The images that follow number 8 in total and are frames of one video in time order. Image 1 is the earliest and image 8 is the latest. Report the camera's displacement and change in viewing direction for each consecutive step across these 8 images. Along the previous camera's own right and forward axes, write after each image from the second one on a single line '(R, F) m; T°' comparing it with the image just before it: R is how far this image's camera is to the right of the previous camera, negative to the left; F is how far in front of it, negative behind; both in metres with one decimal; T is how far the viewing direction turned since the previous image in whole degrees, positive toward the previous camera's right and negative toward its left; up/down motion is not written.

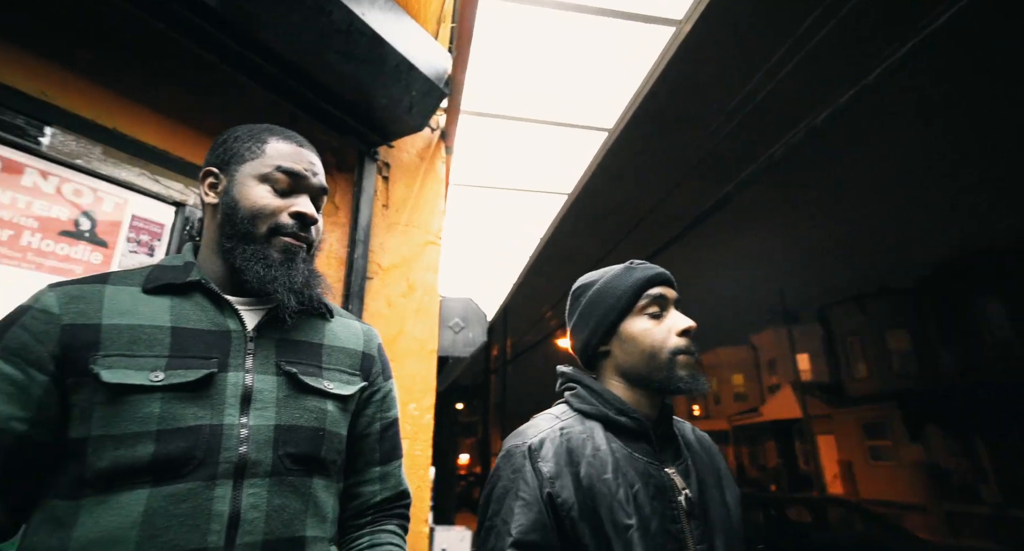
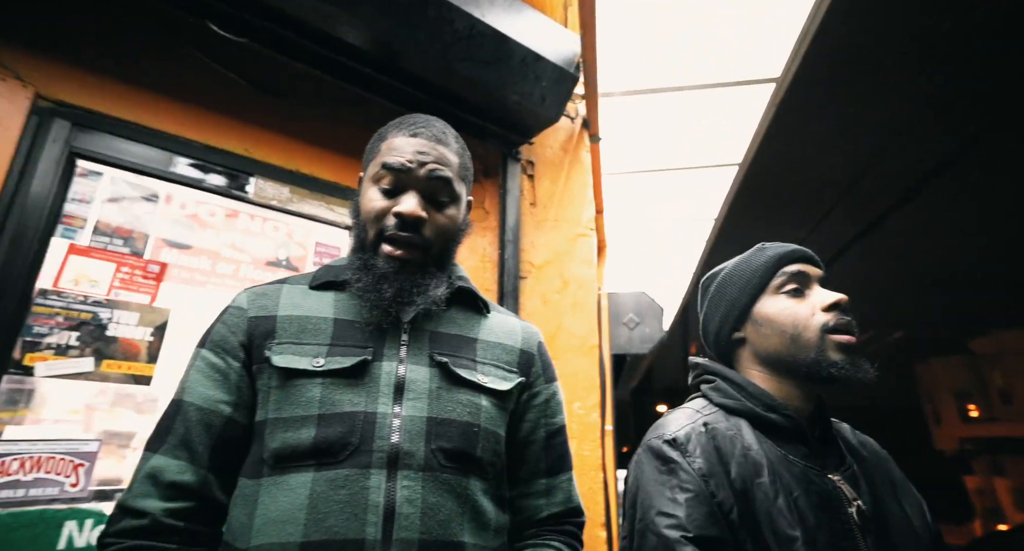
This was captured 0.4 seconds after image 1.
(+0.1, +0.1) m; -21°
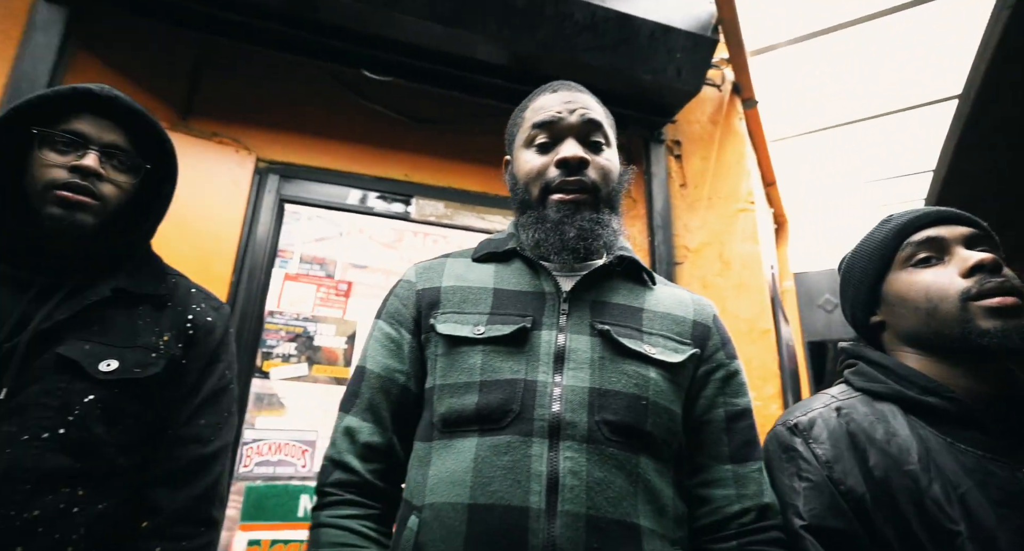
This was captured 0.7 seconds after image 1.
(+0.1, 0.0) m; -19°
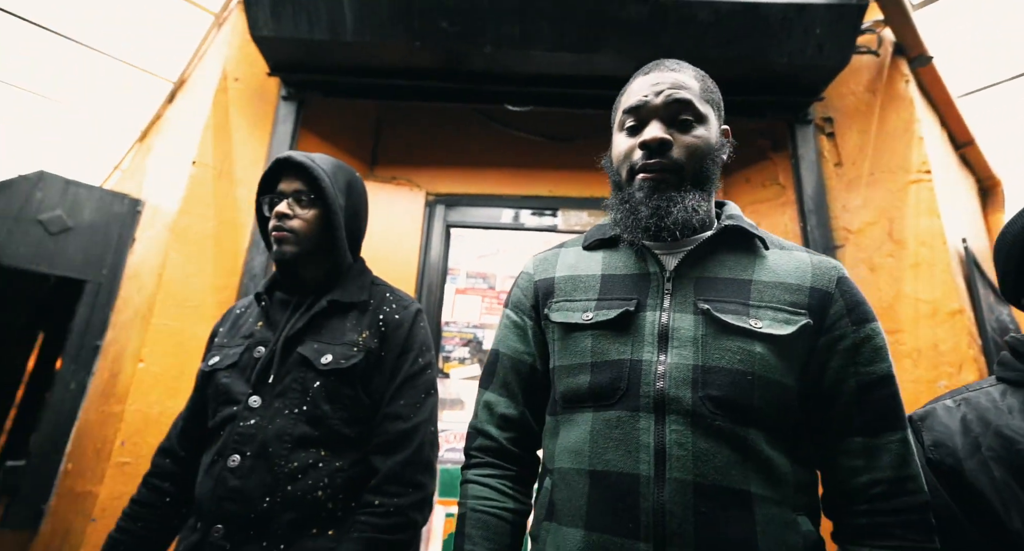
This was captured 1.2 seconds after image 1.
(0.0, -0.2) m; -17°
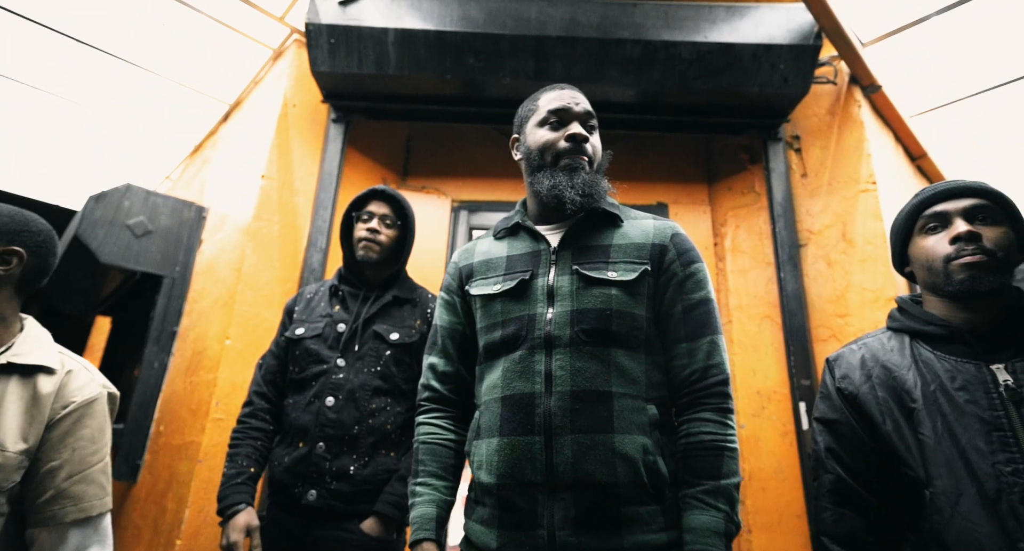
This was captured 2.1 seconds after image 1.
(-0.1, -0.4) m; 0°
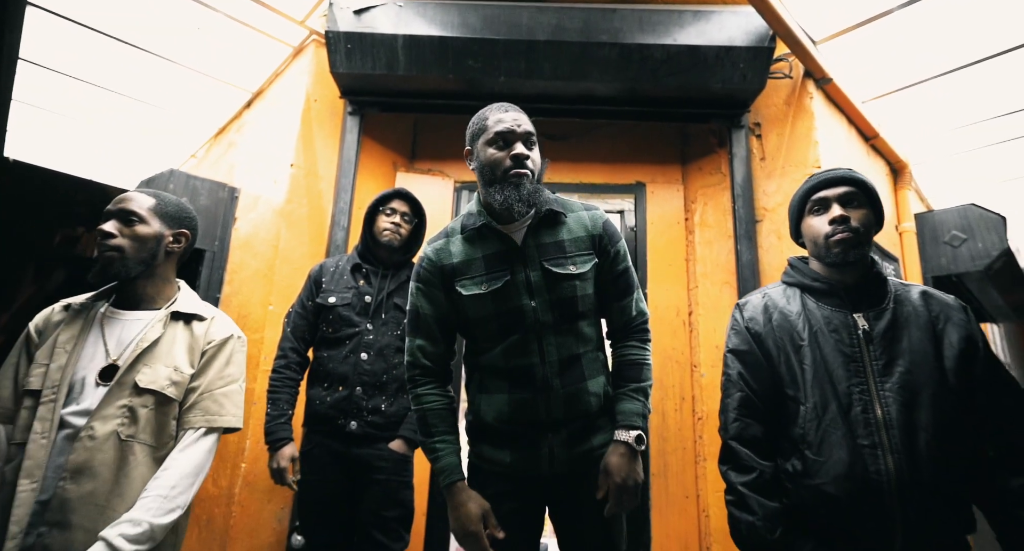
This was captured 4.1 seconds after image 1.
(0.0, -0.4) m; 0°
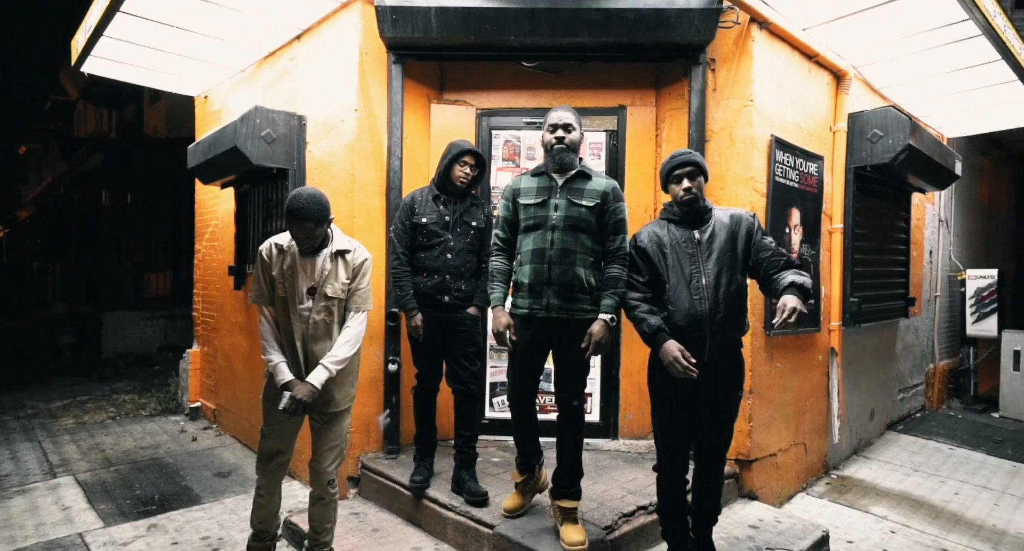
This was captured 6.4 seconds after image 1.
(0.0, -1.1) m; -2°
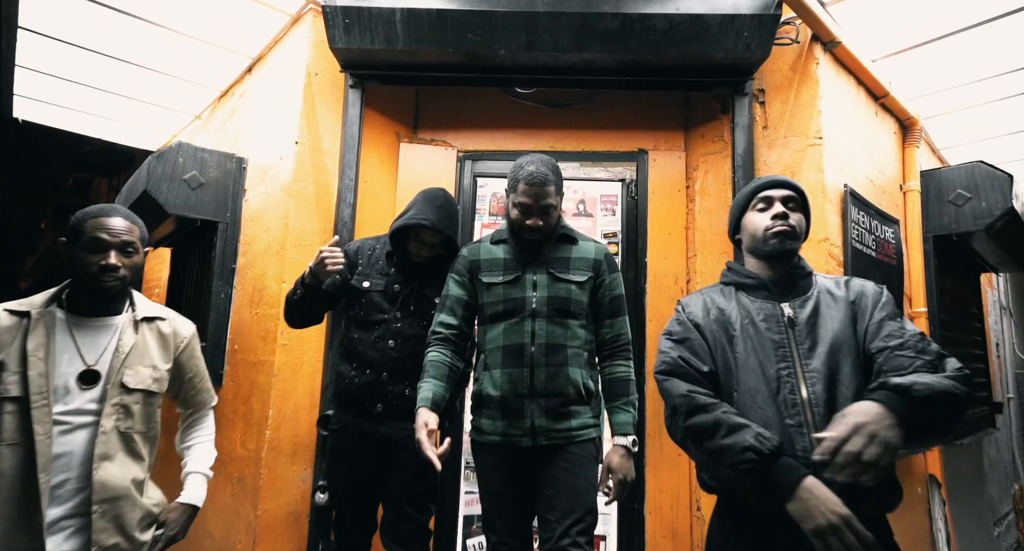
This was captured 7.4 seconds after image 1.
(+0.1, +1.0) m; 0°
